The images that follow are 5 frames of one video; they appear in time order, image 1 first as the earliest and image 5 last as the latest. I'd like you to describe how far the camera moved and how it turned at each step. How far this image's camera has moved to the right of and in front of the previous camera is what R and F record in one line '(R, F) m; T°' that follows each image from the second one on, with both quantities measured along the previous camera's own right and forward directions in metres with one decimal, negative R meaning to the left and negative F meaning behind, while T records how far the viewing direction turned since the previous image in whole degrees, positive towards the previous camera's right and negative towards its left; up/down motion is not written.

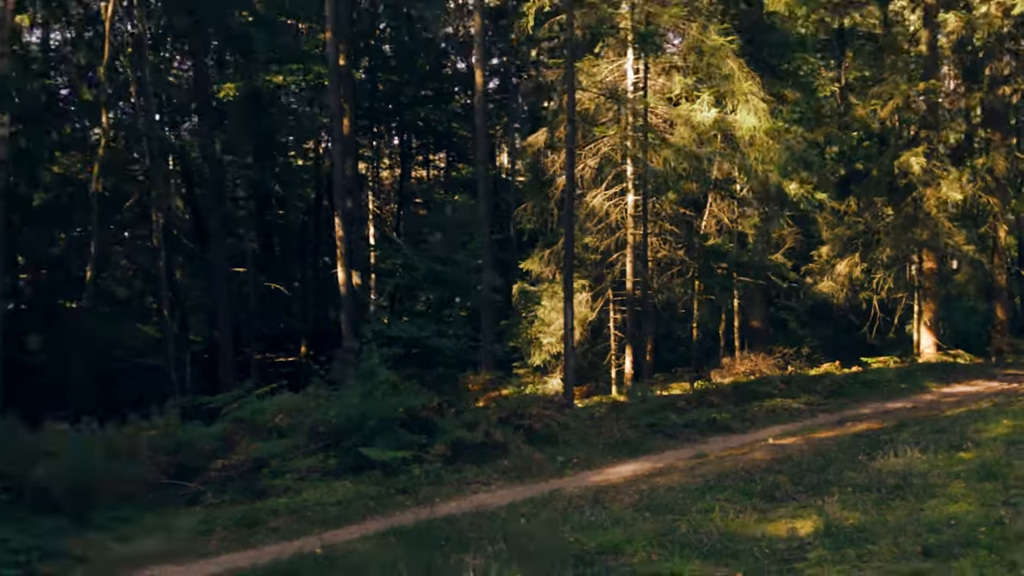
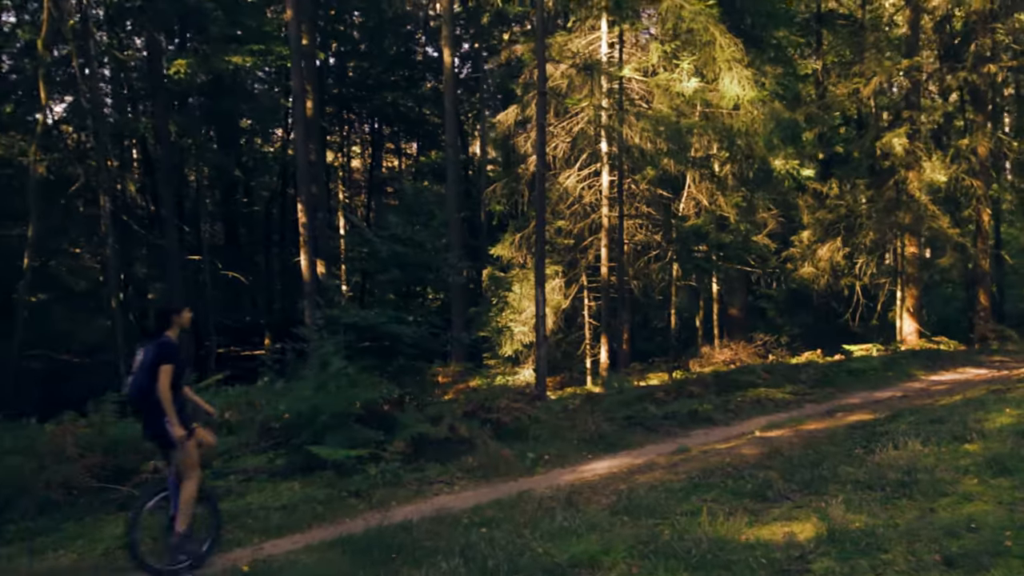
(+0.1, +0.9) m; +2°
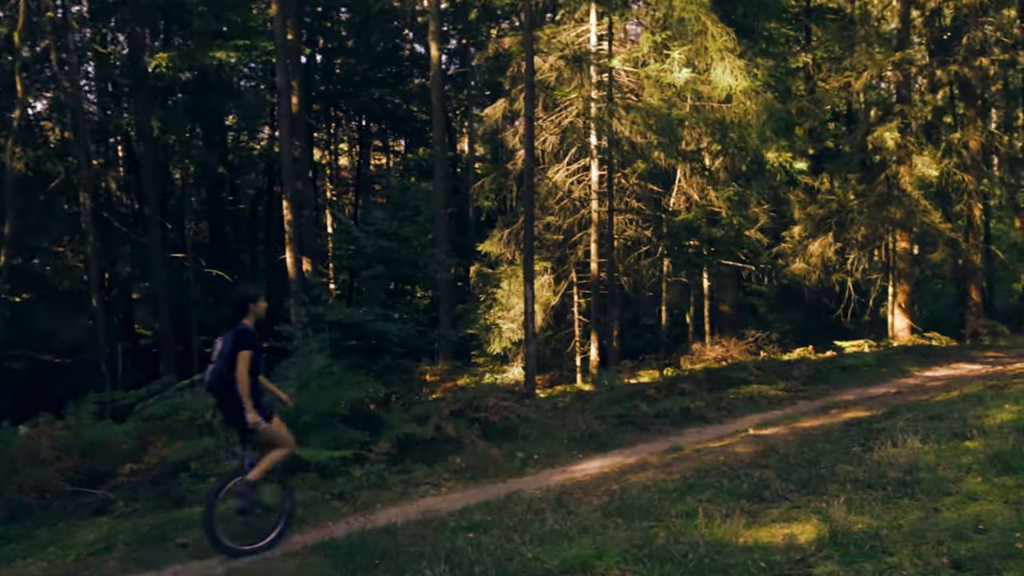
(0.0, +0.3) m; +1°
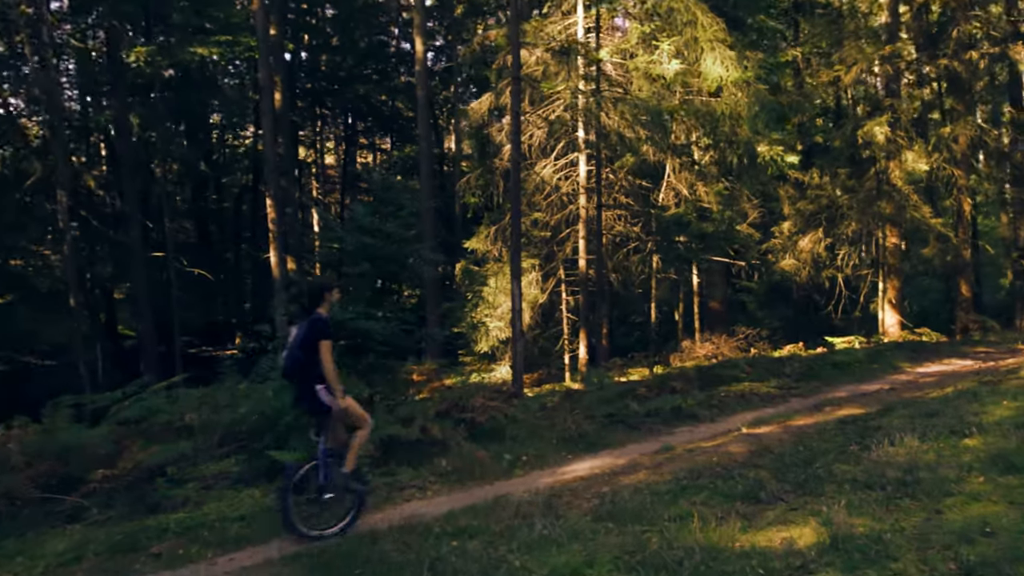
(0.0, +0.3) m; +1°
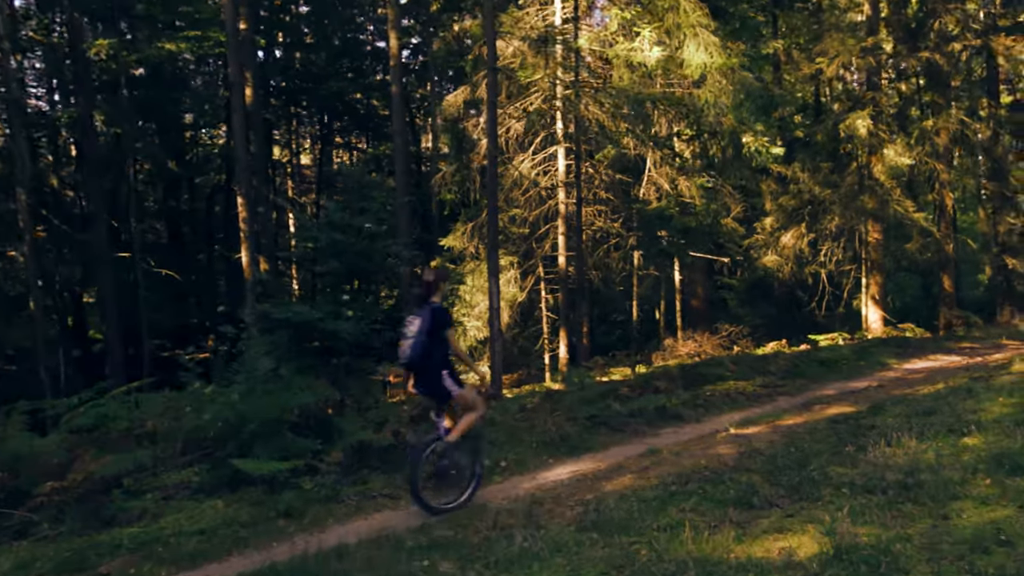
(0.0, +0.5) m; +1°
